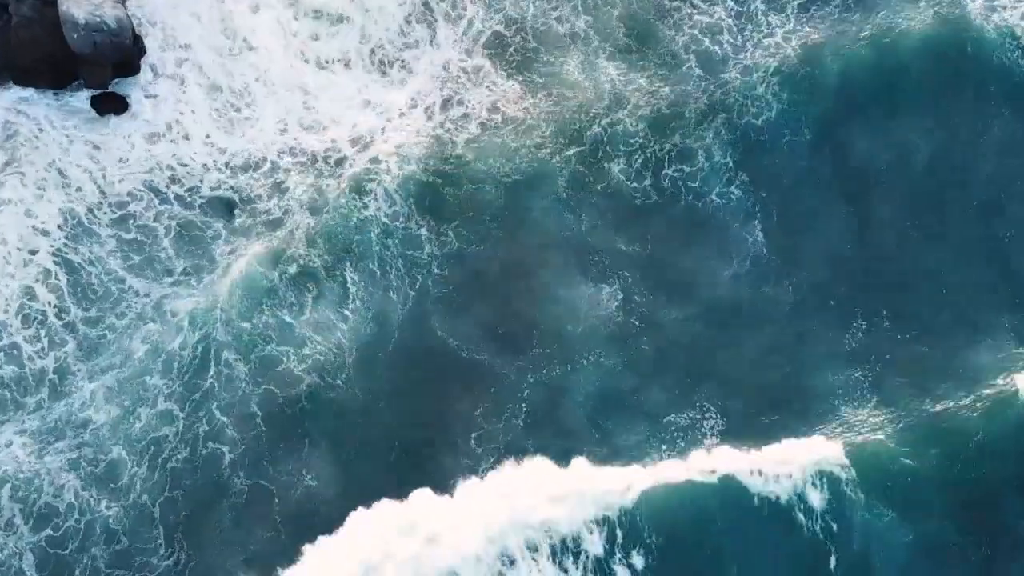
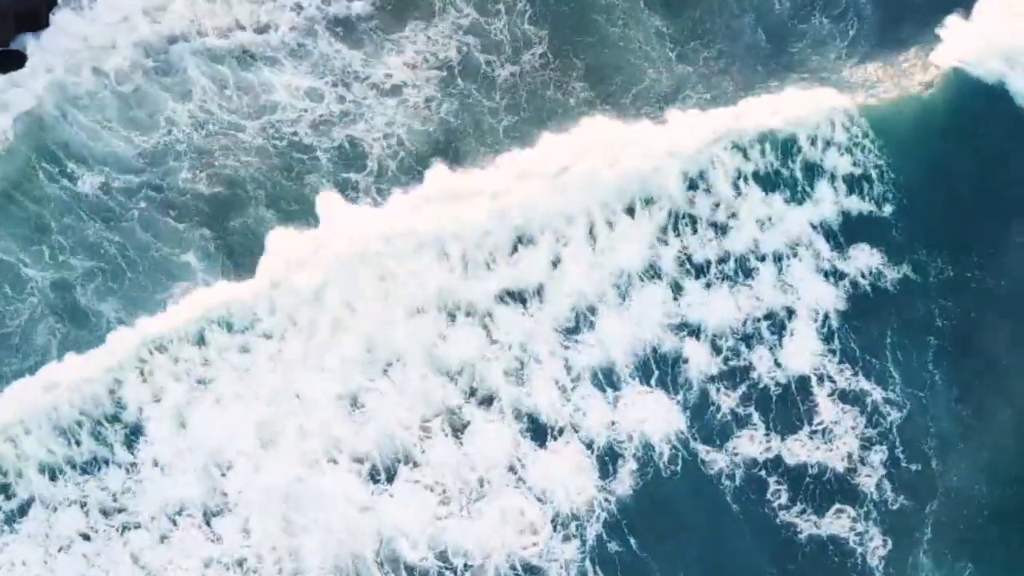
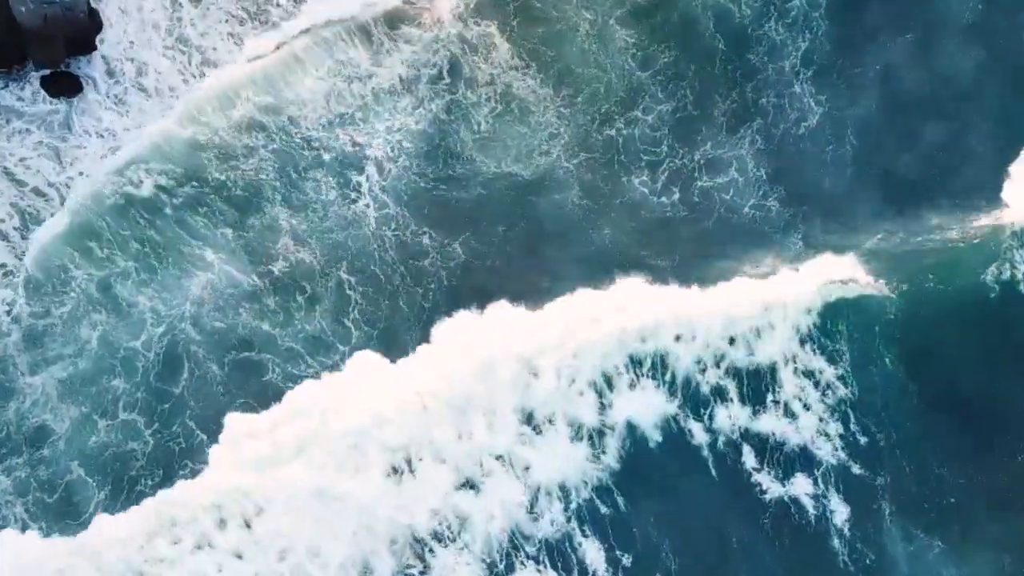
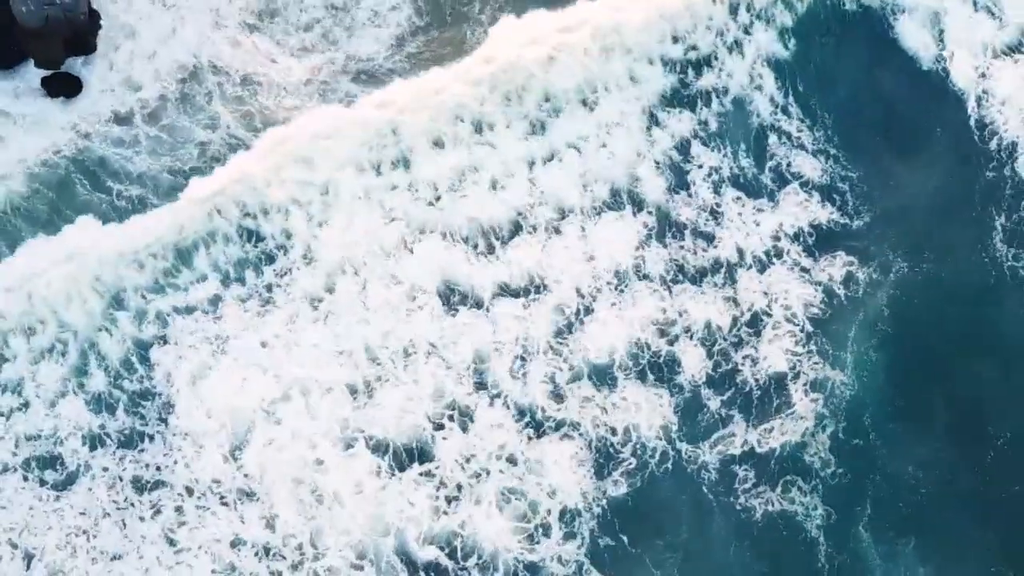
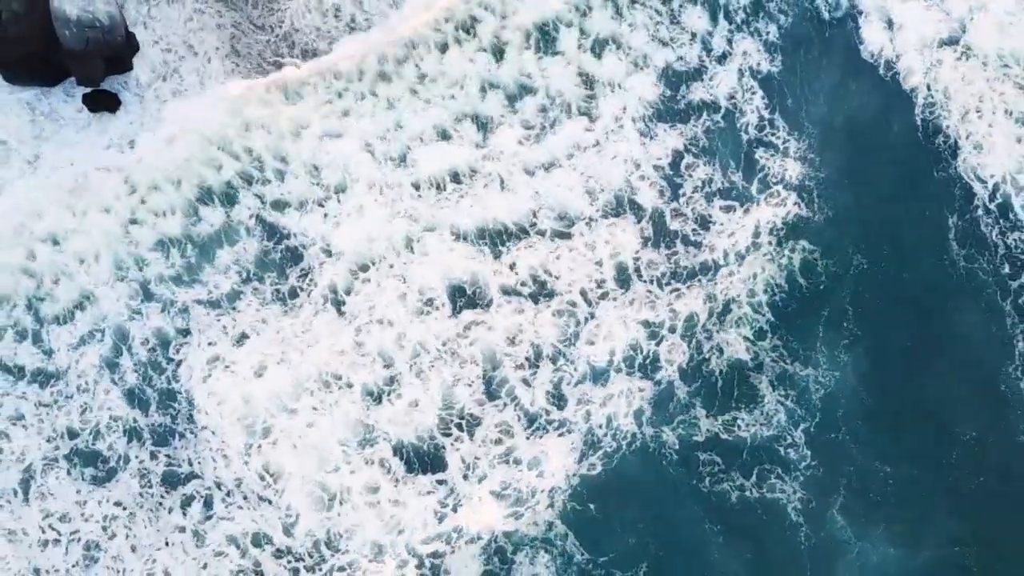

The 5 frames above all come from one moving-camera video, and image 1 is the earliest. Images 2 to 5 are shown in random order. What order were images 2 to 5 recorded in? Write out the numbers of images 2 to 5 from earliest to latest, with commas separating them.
3, 2, 4, 5
